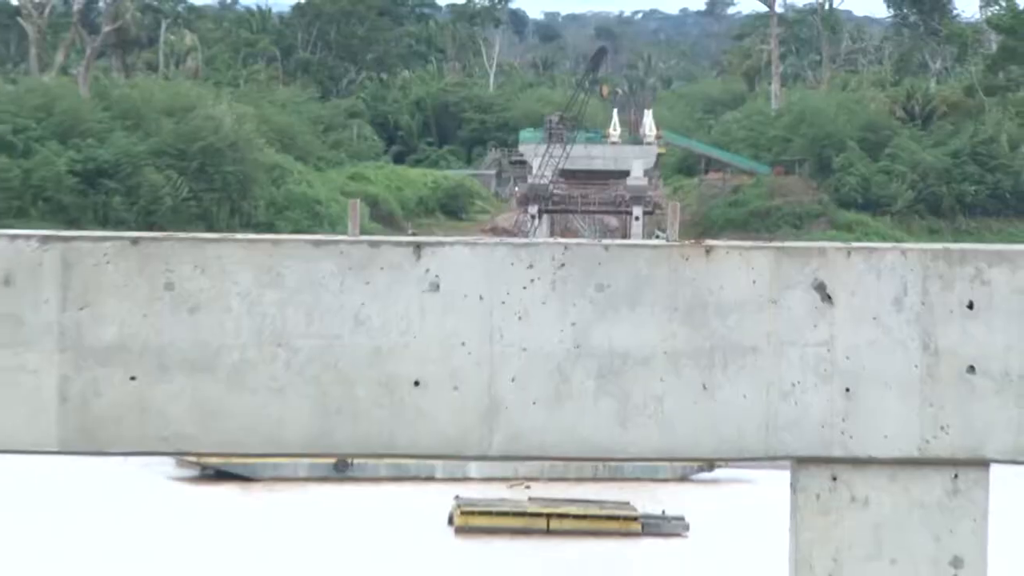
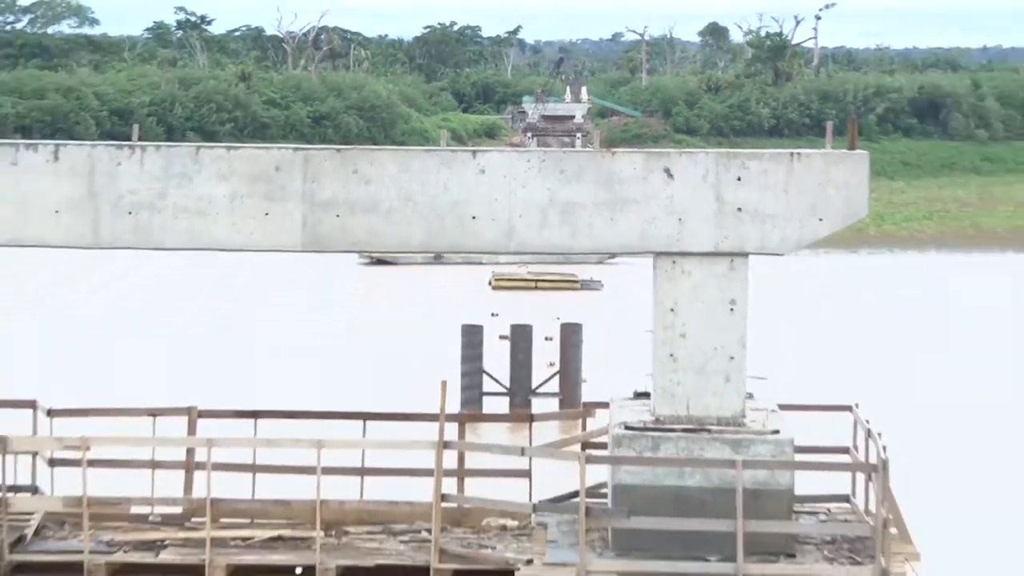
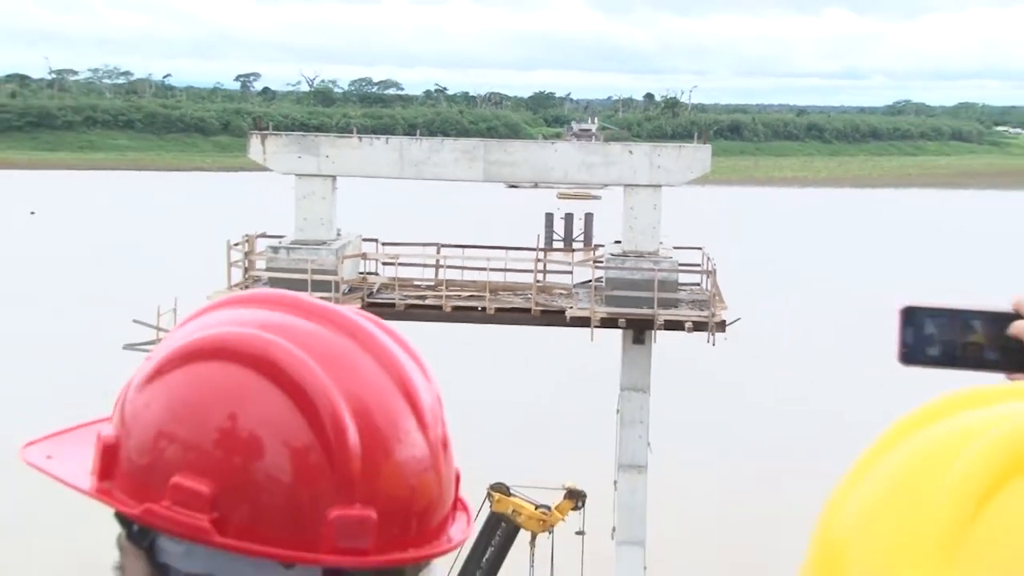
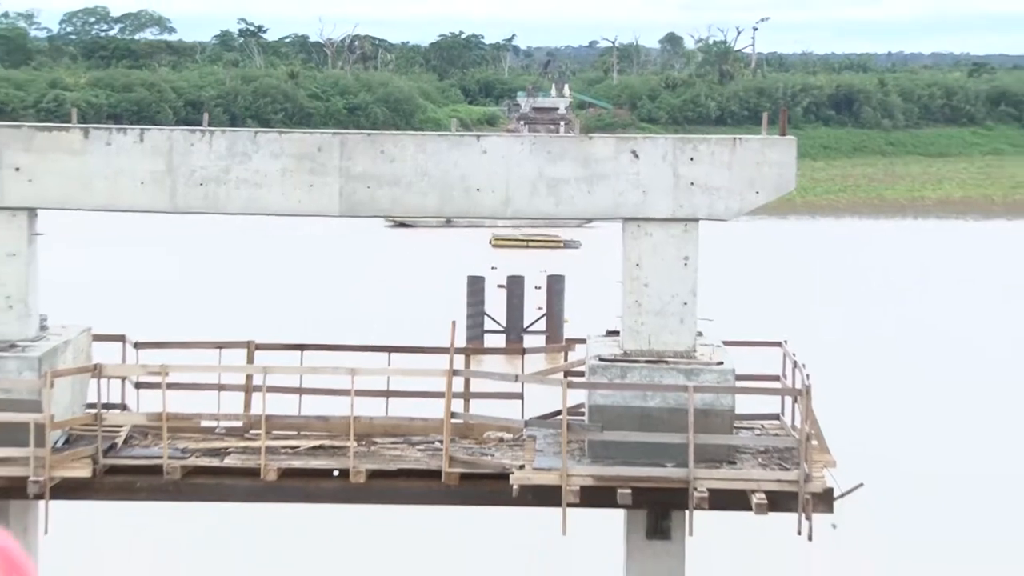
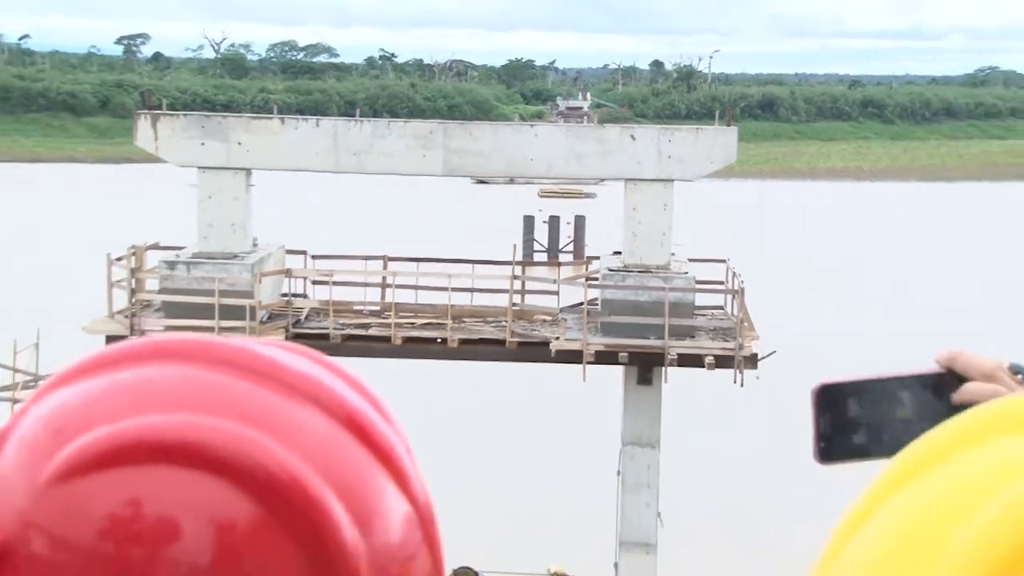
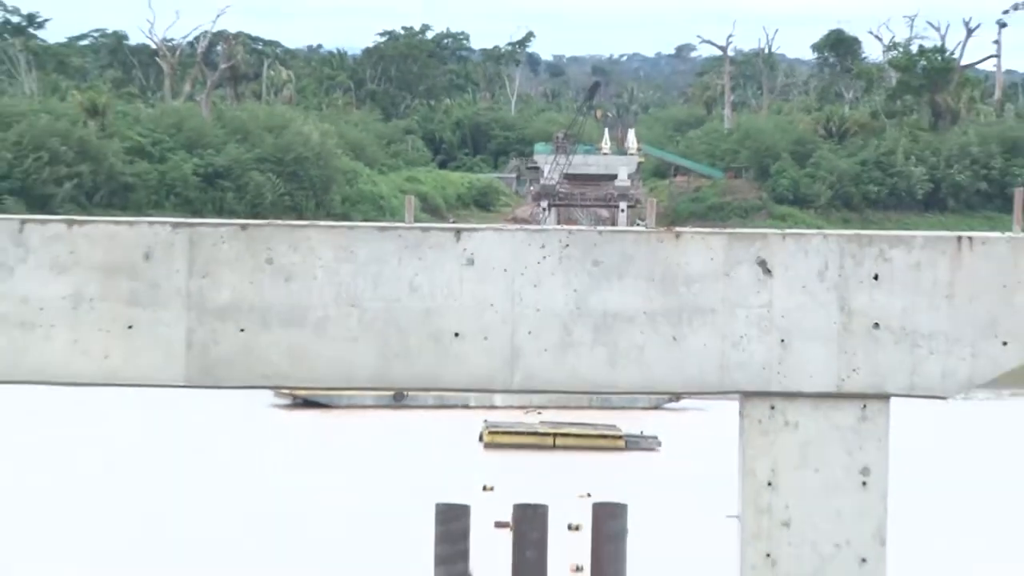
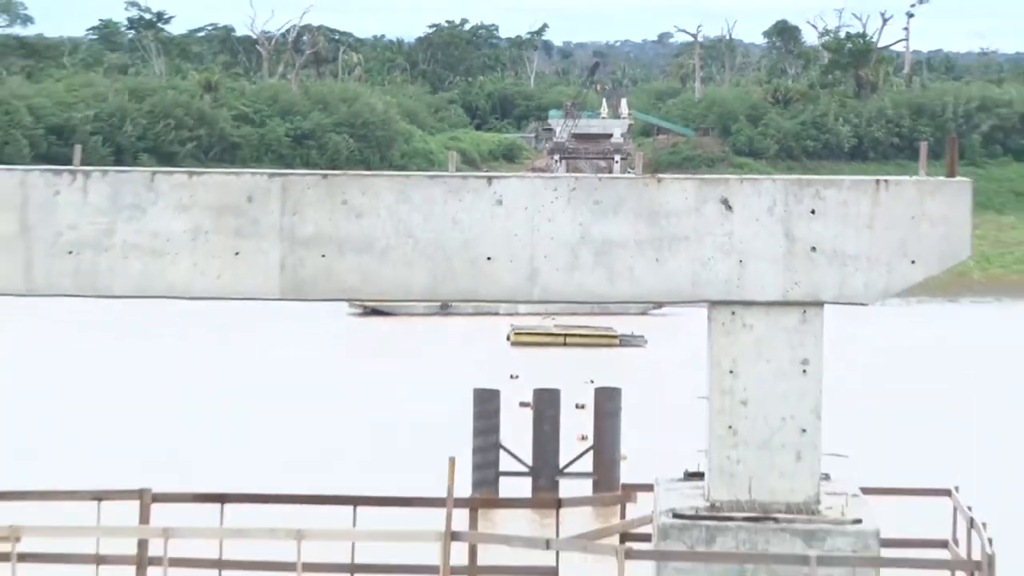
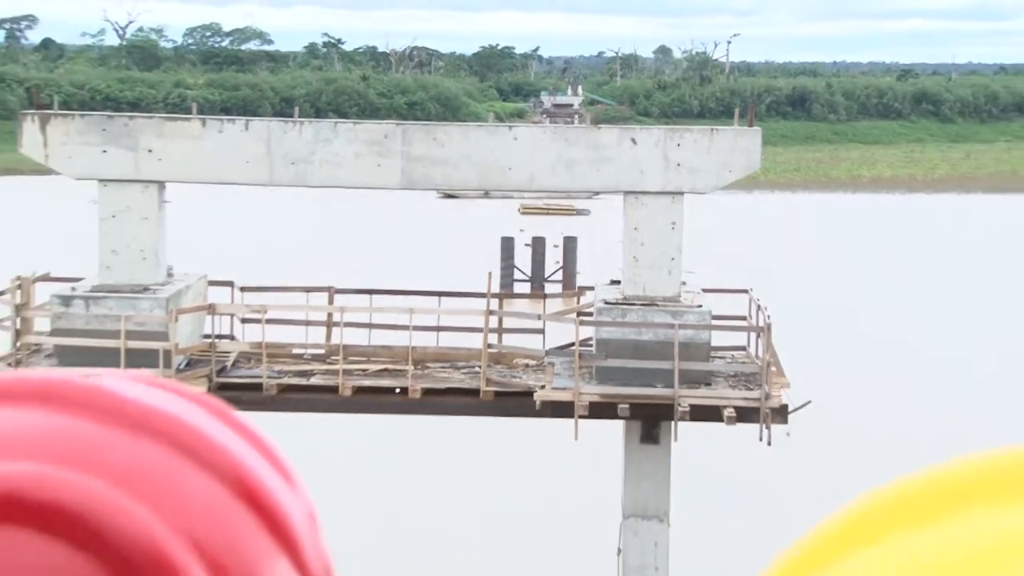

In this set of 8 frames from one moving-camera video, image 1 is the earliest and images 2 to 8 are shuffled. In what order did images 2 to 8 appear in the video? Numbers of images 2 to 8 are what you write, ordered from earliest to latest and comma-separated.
6, 7, 2, 4, 8, 5, 3
